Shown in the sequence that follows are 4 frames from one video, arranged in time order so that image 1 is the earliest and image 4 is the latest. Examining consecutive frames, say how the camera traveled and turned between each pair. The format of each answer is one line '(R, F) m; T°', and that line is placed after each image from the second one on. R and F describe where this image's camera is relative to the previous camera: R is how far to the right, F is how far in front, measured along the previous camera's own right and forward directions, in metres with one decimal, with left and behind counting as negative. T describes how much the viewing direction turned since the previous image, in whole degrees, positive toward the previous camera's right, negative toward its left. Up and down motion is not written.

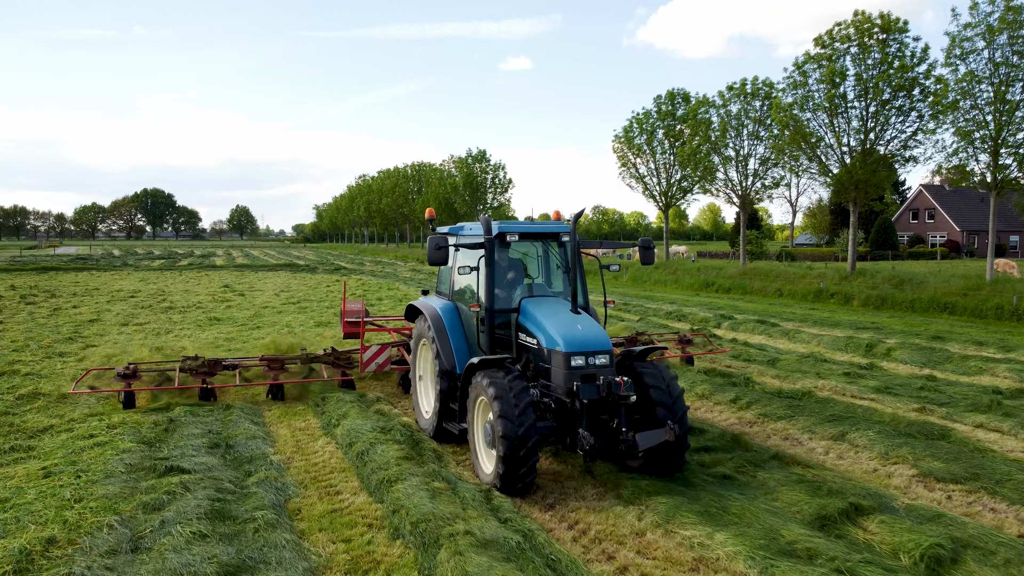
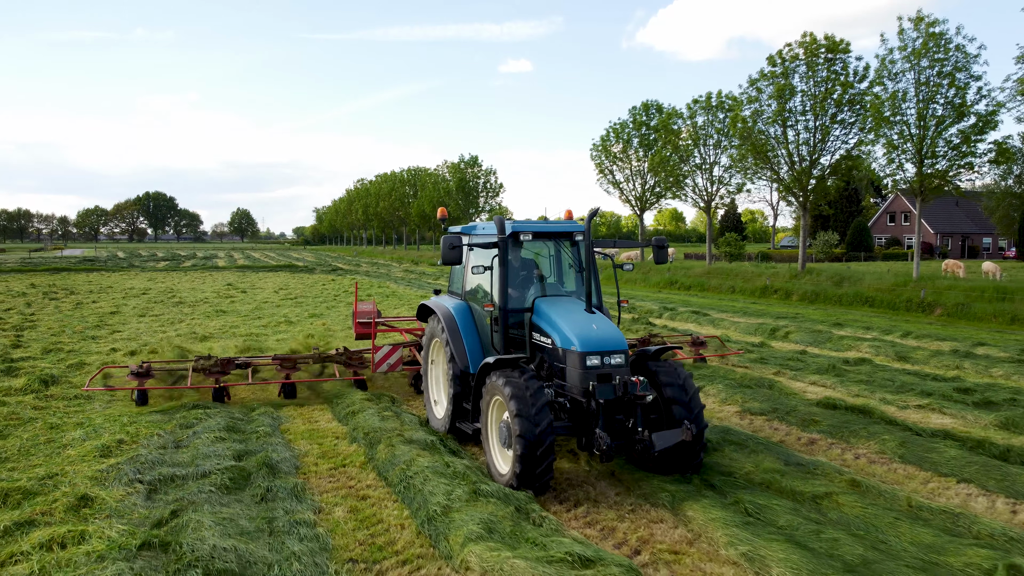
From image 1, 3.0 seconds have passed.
(+0.4, -0.9) m; 0°
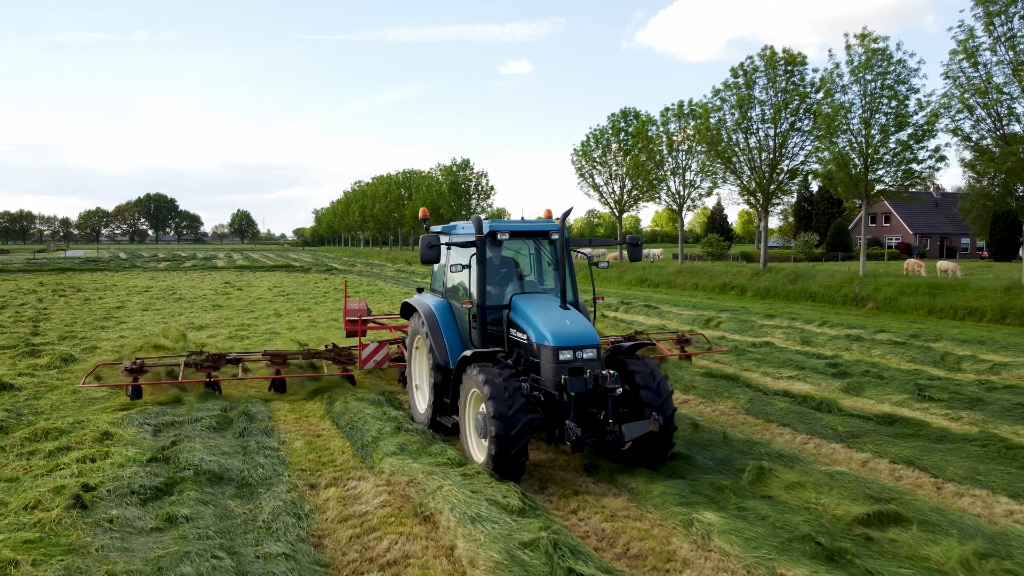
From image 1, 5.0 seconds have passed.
(+0.4, -0.7) m; 0°
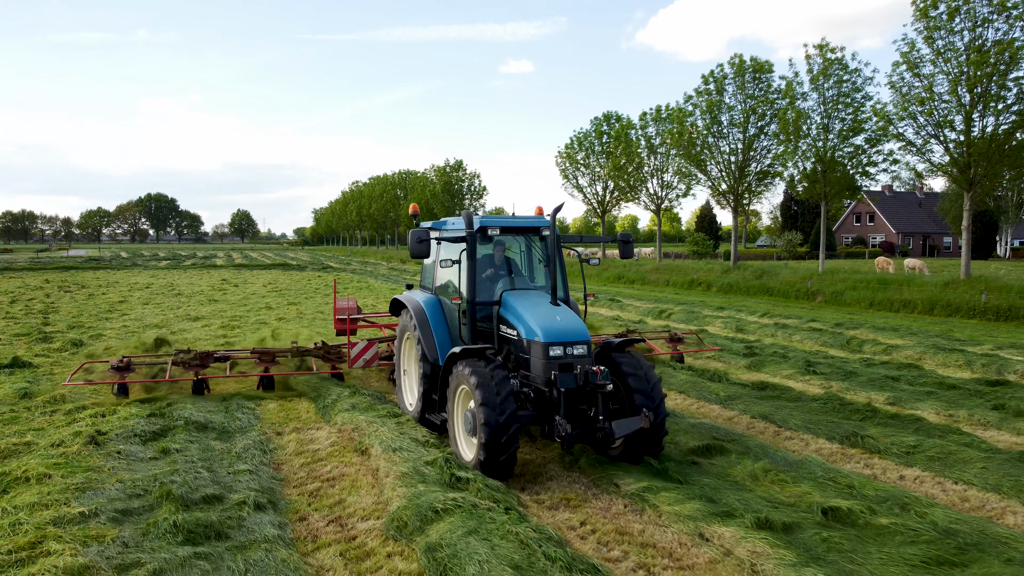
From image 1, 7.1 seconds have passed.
(+0.3, -0.6) m; 0°
